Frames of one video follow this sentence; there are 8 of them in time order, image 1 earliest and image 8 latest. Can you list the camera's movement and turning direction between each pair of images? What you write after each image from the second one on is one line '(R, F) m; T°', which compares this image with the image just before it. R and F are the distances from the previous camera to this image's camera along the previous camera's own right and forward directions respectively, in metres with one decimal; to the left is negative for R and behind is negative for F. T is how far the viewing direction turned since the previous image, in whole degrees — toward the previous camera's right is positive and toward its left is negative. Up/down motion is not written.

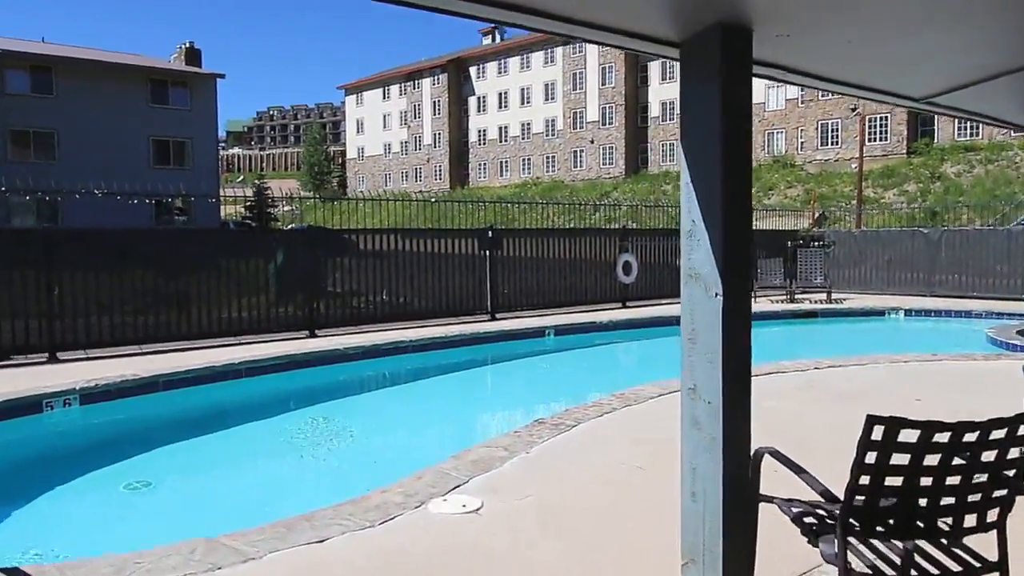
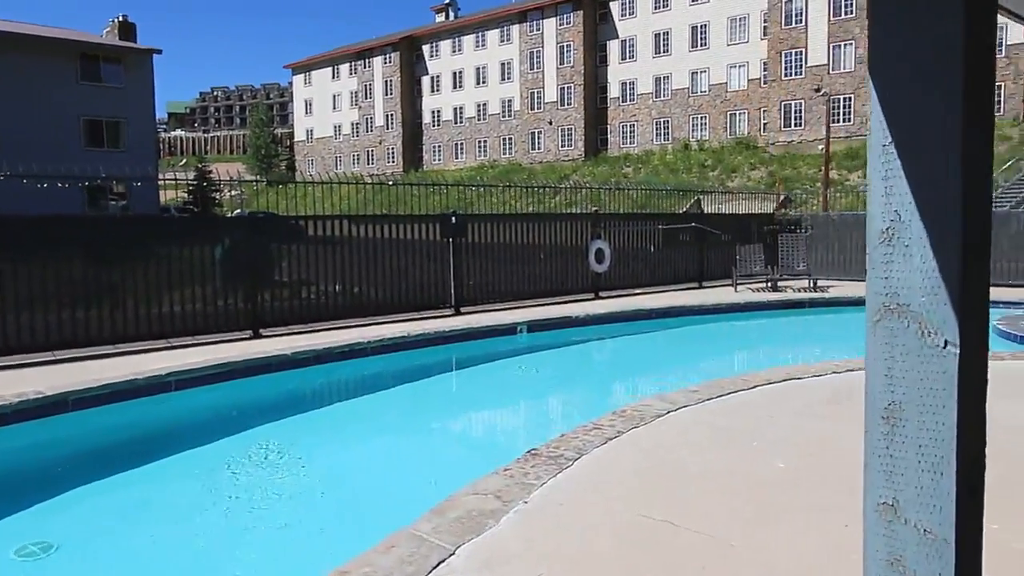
(-0.1, +0.7) m; +3°
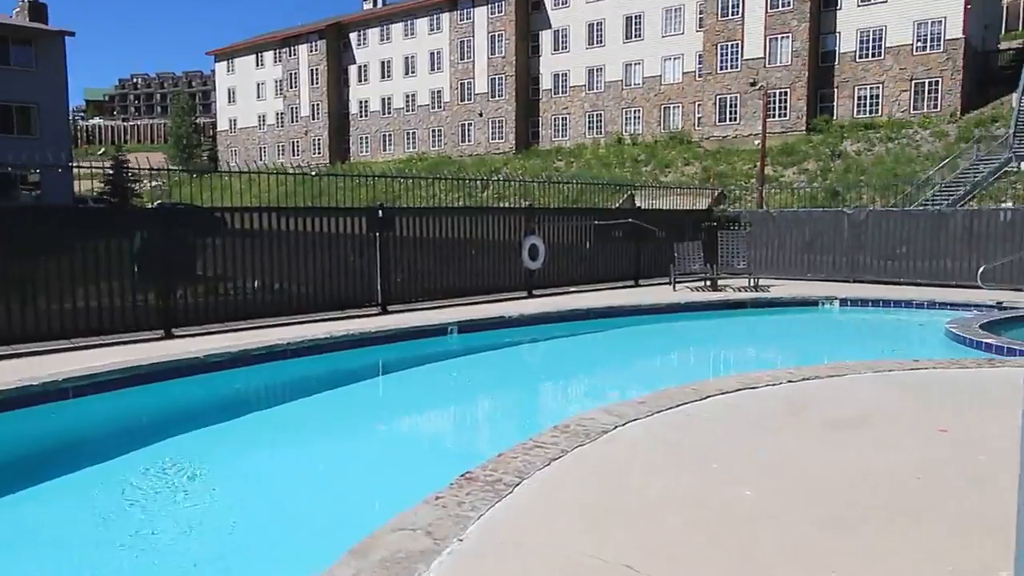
(0.0, +0.4) m; +4°
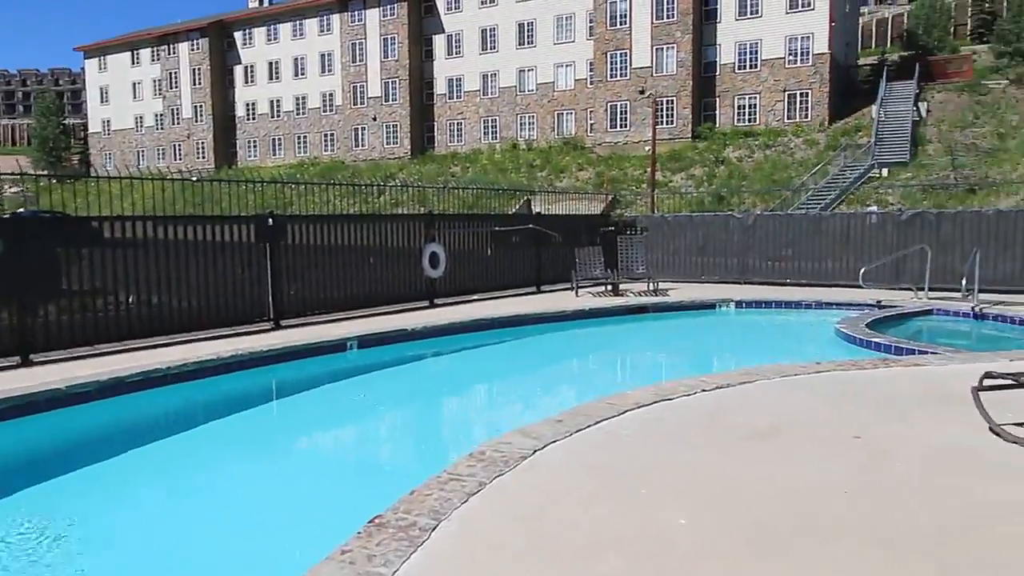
(0.0, +0.3) m; +7°
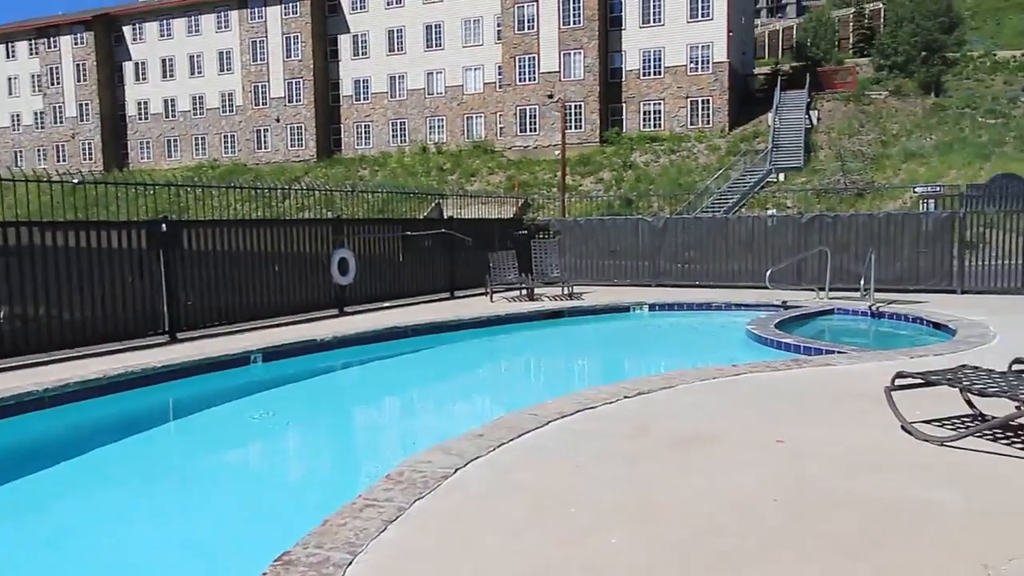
(0.0, +0.3) m; +6°
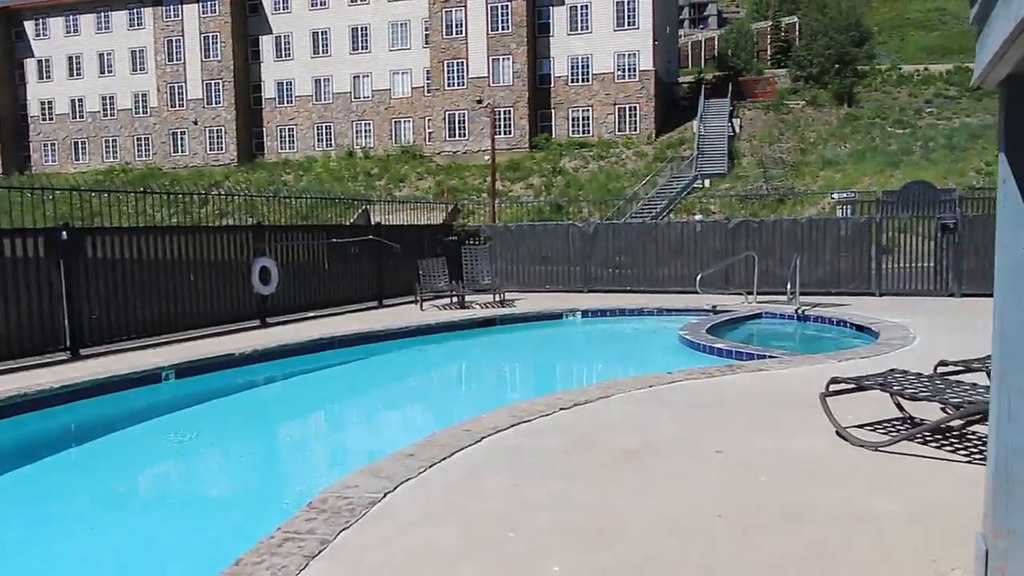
(0.0, +0.3) m; +4°
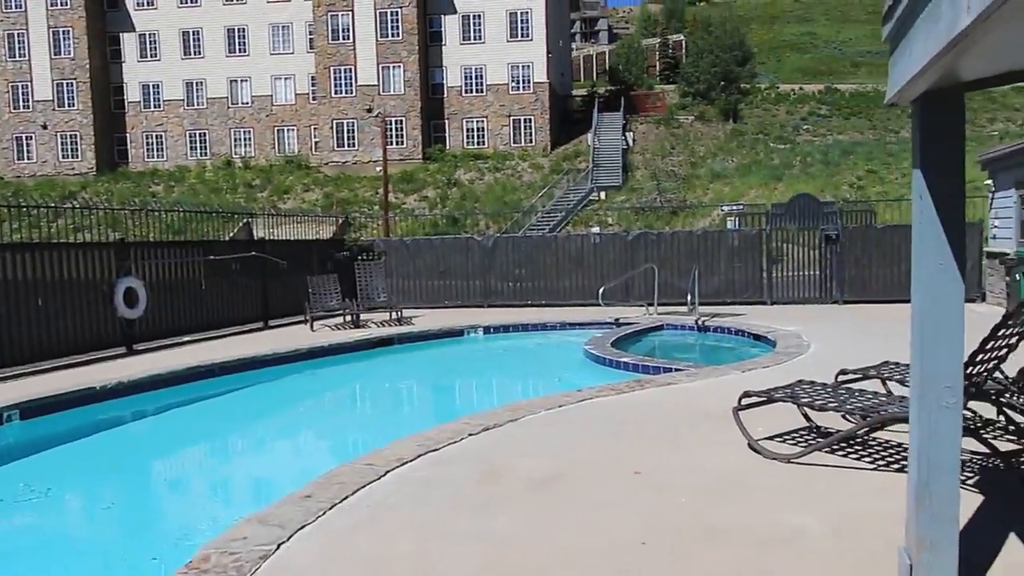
(0.0, +0.9) m; +6°
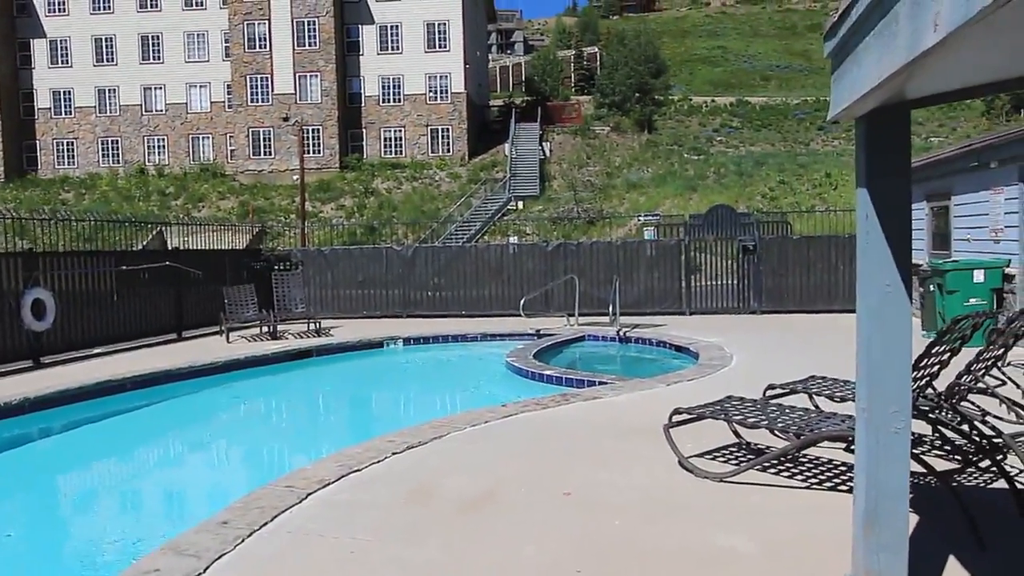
(0.0, -0.2) m; +5°
